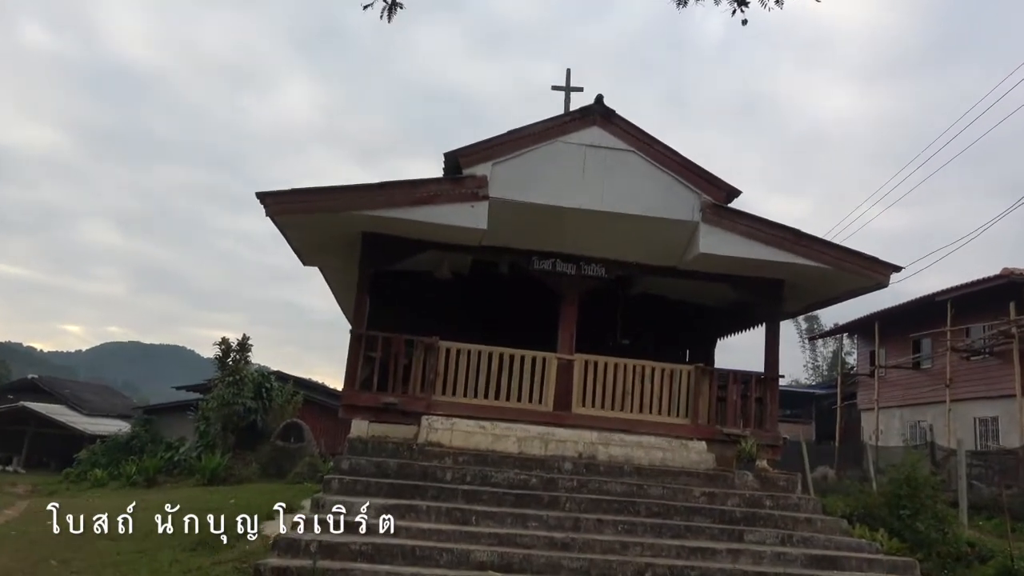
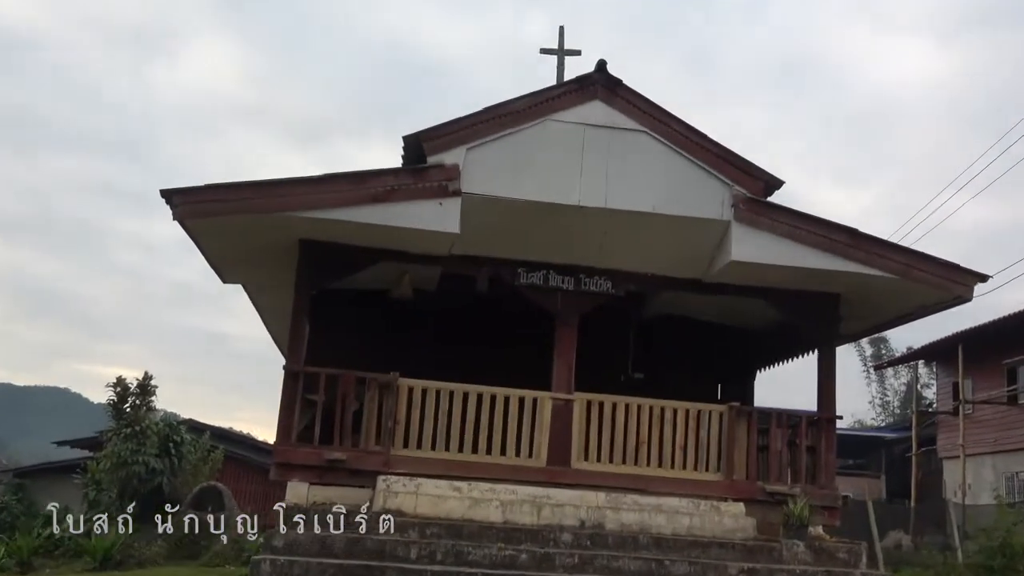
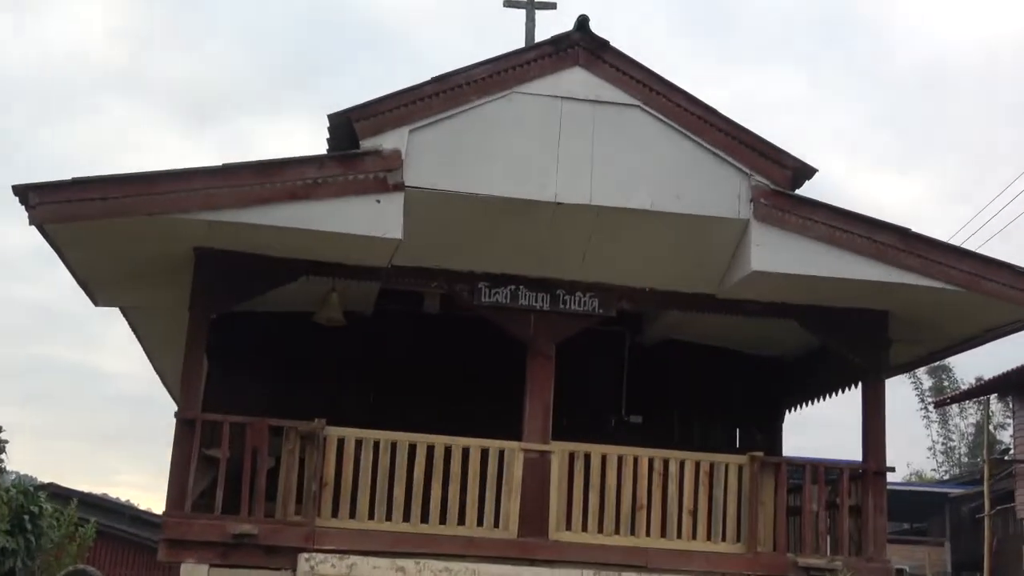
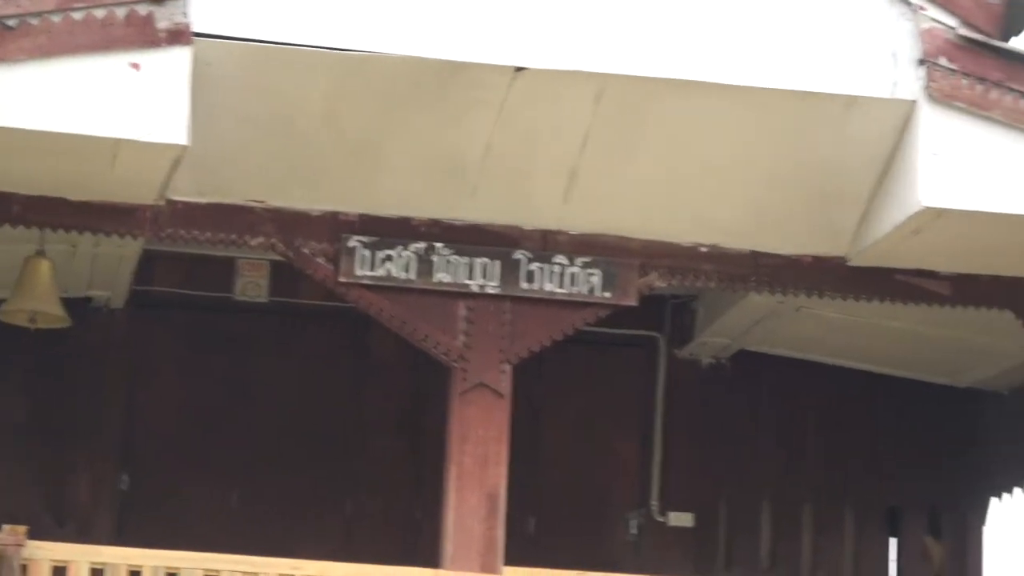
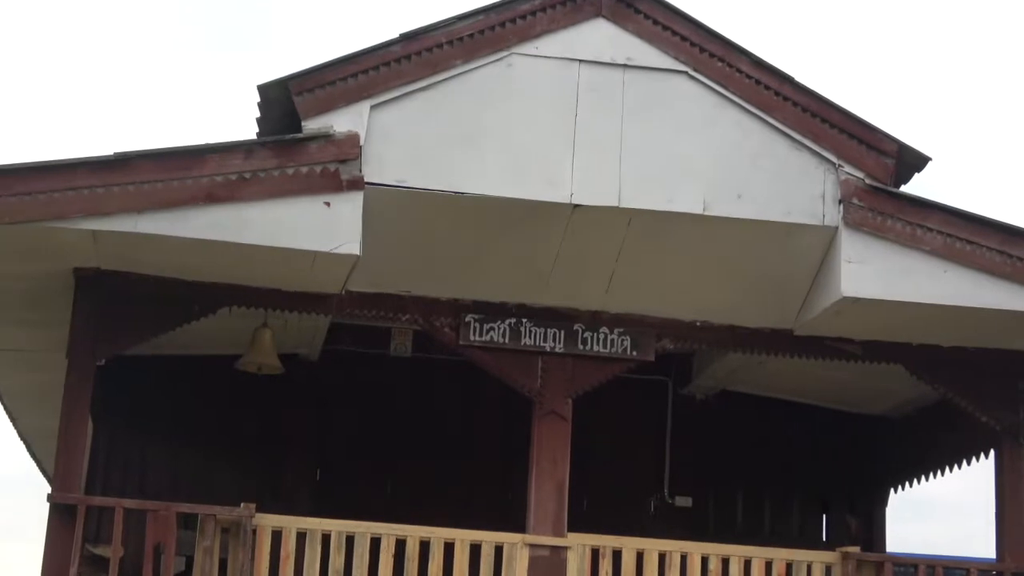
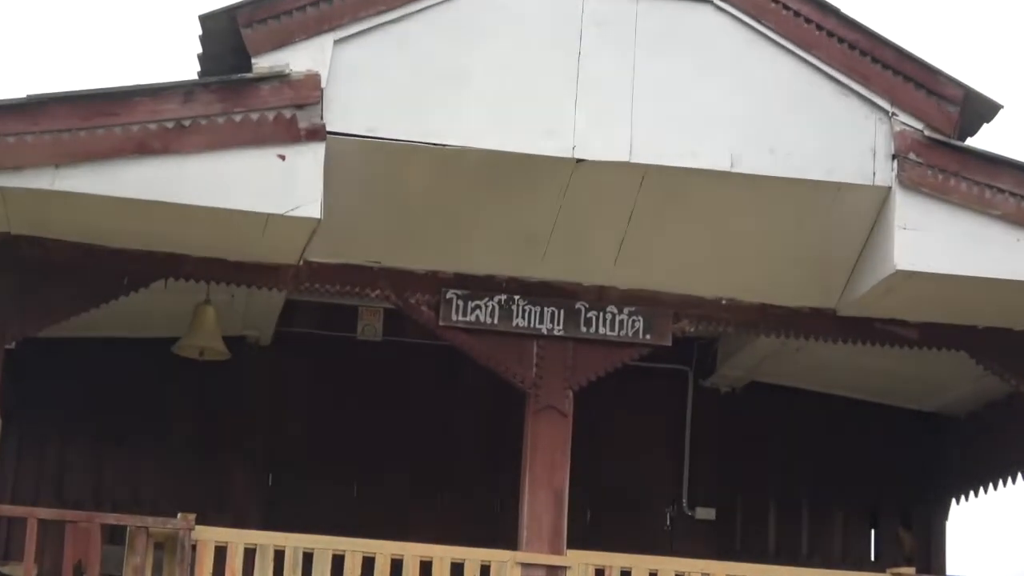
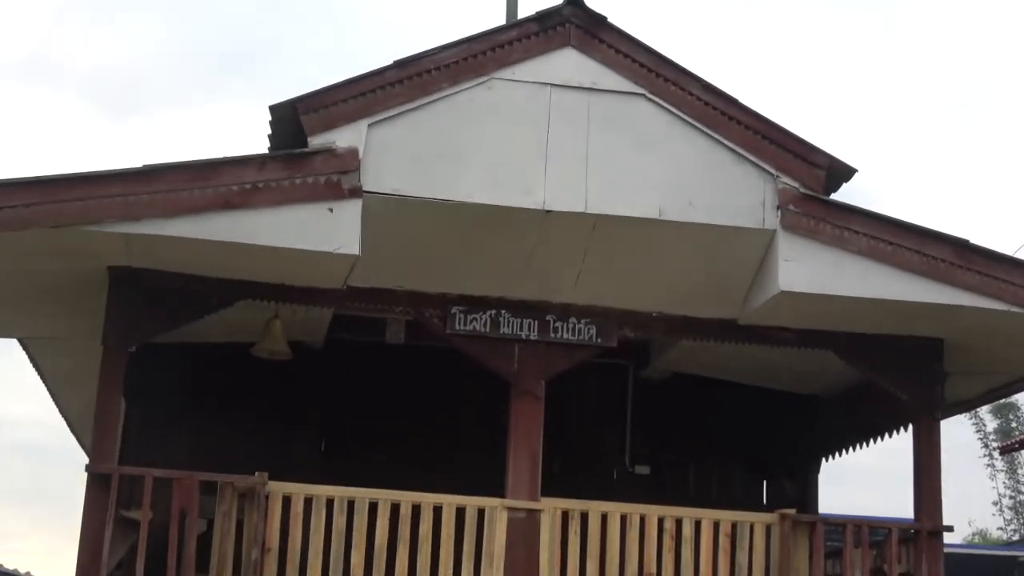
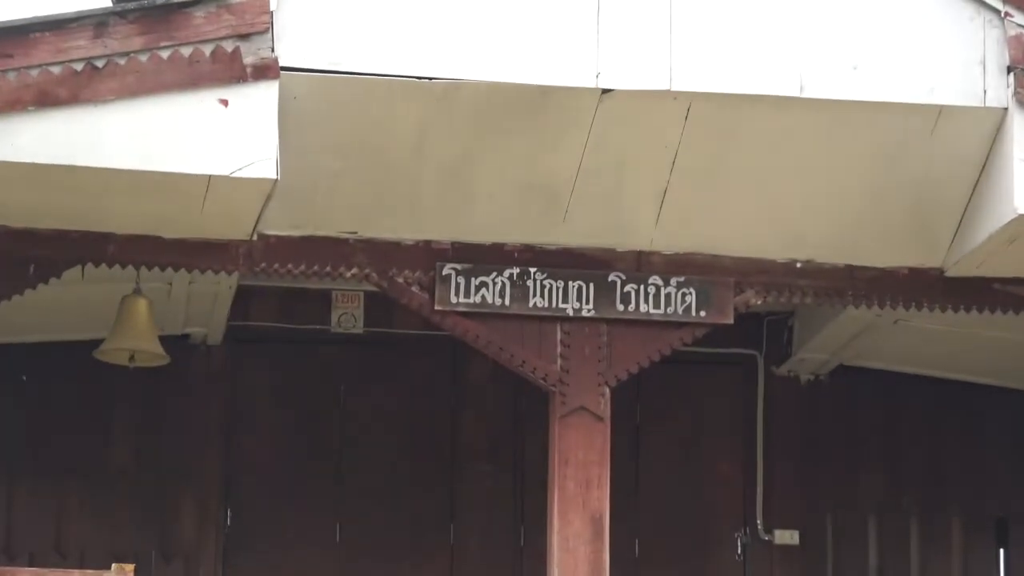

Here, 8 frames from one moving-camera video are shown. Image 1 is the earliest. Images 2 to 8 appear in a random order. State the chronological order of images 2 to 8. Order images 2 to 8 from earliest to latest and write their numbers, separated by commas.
2, 3, 7, 5, 6, 8, 4
